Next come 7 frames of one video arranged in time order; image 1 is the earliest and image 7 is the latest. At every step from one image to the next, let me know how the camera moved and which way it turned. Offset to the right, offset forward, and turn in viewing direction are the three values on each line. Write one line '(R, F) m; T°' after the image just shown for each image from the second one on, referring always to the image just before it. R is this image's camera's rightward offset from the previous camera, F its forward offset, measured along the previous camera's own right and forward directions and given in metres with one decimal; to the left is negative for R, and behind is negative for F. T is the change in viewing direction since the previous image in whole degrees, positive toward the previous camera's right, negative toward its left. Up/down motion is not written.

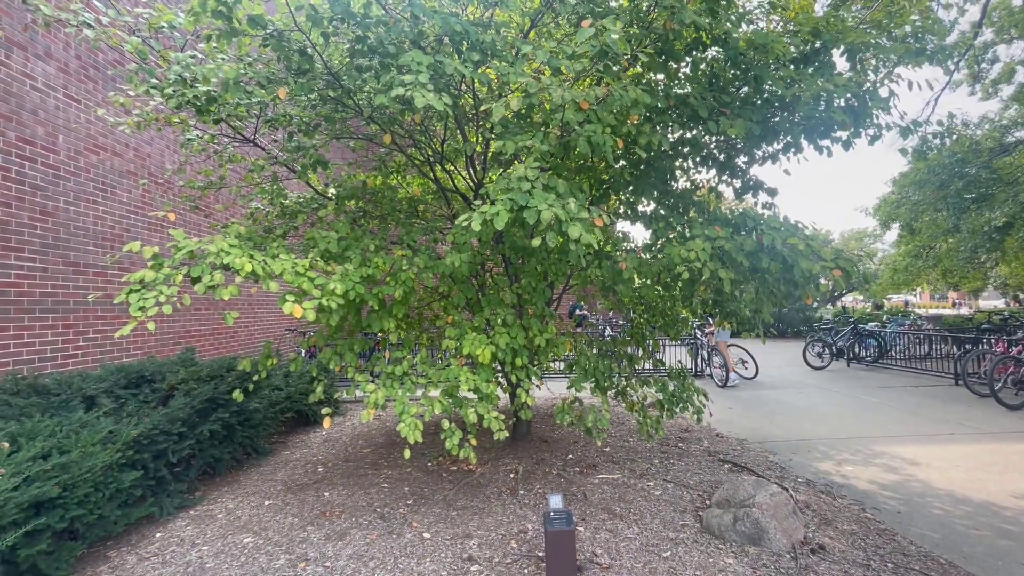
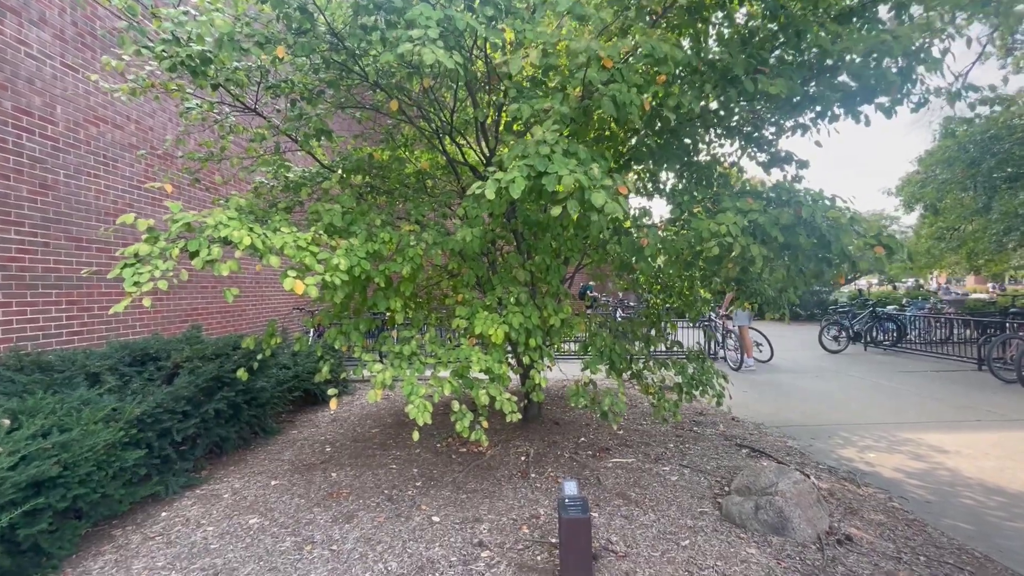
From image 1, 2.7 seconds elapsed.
(0.0, +0.2) m; -1°
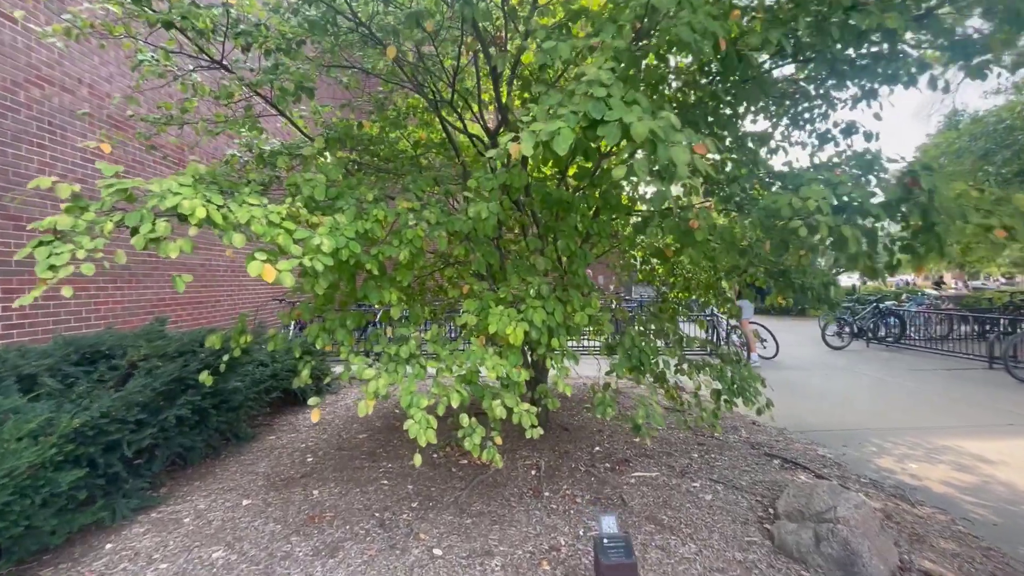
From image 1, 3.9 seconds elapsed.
(-0.2, +0.6) m; +2°
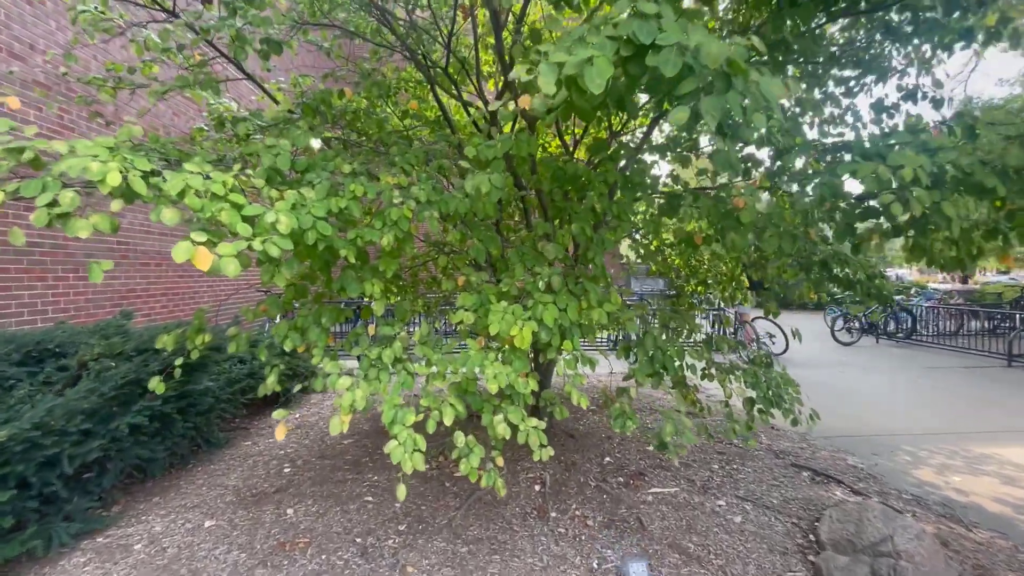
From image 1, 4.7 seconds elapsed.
(0.0, +0.5) m; 0°
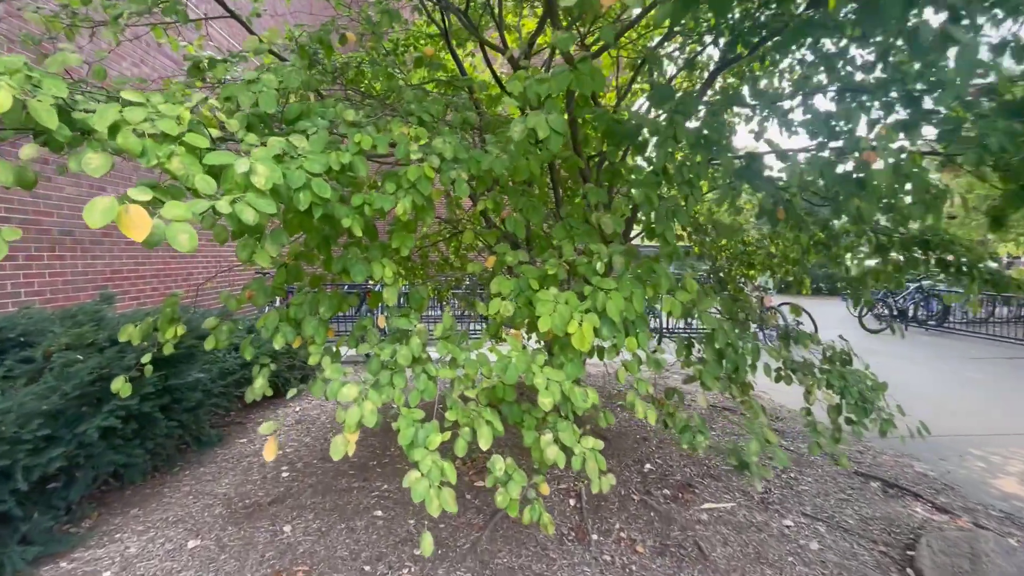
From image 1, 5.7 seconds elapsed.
(-0.2, +0.5) m; 0°
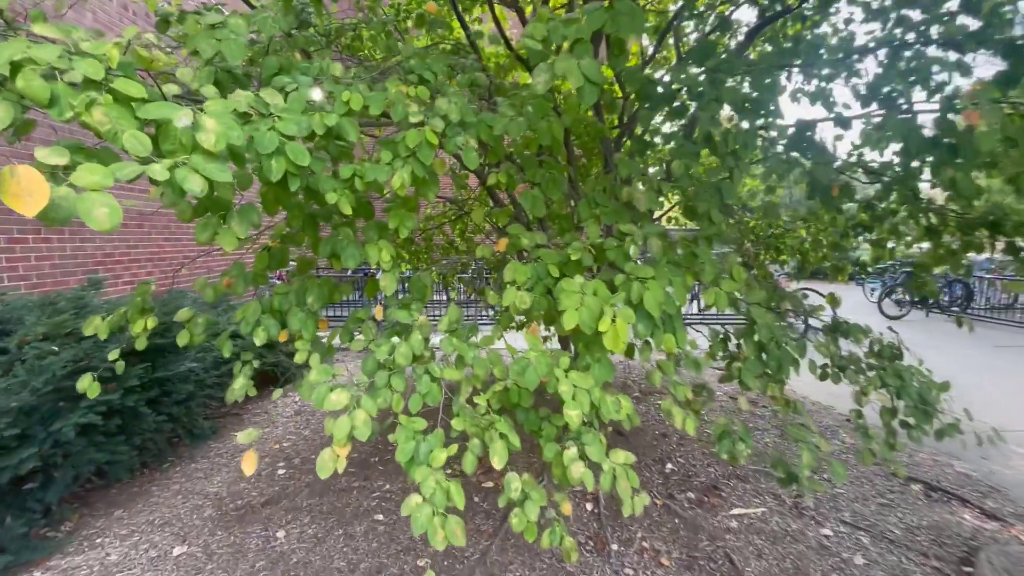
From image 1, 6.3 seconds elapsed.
(0.0, +0.3) m; -1°
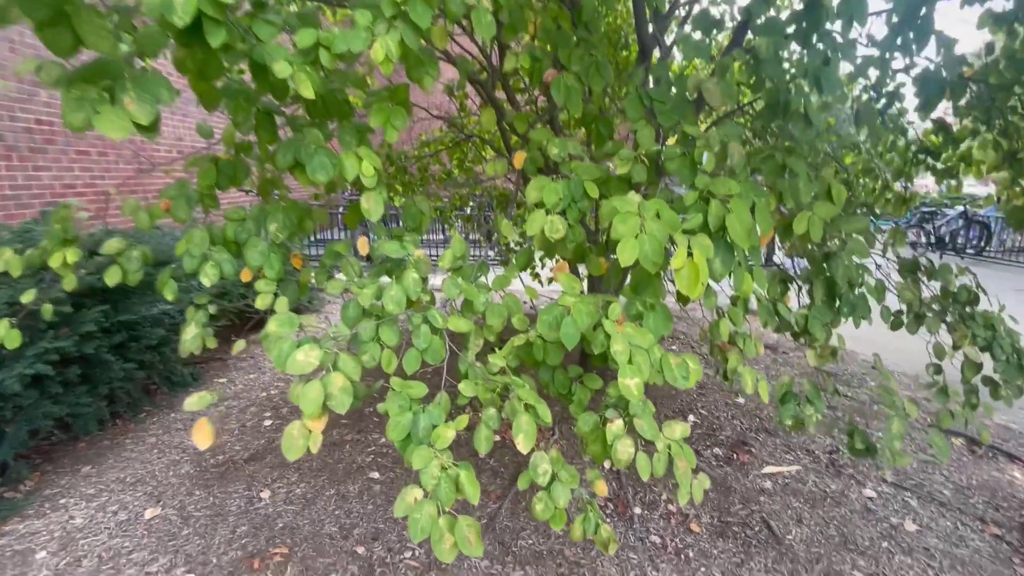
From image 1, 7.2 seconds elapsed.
(-0.1, +0.4) m; 0°
